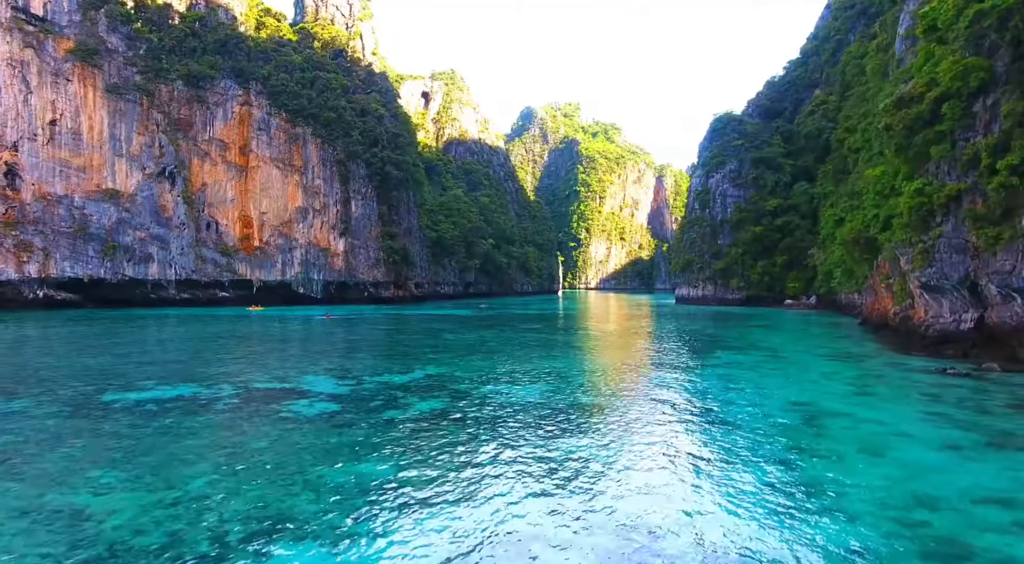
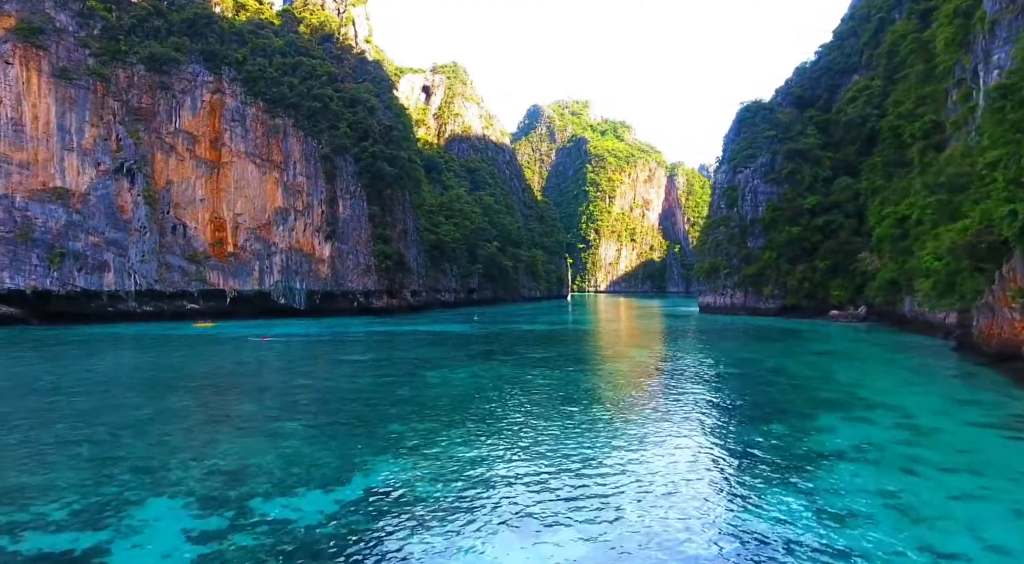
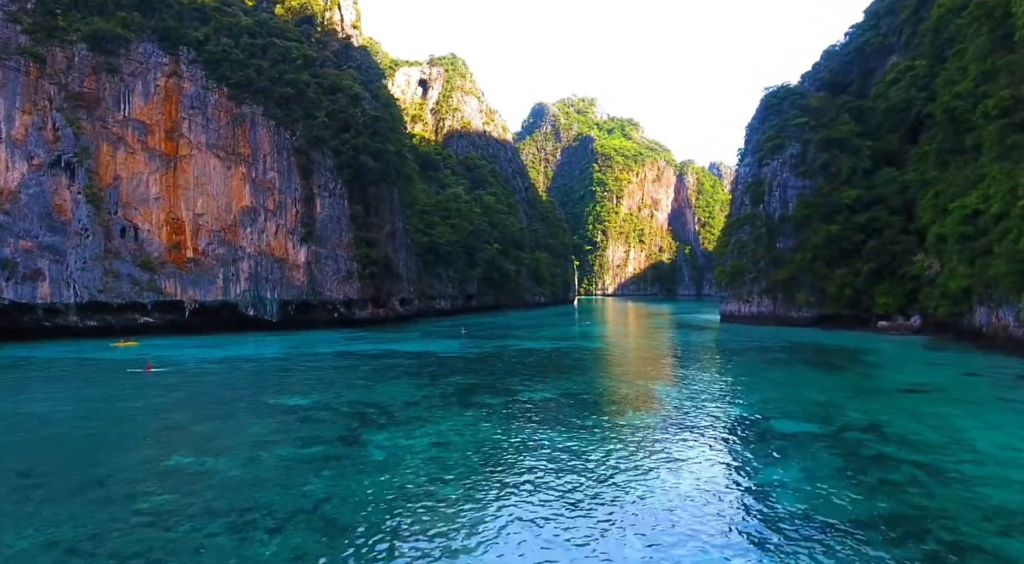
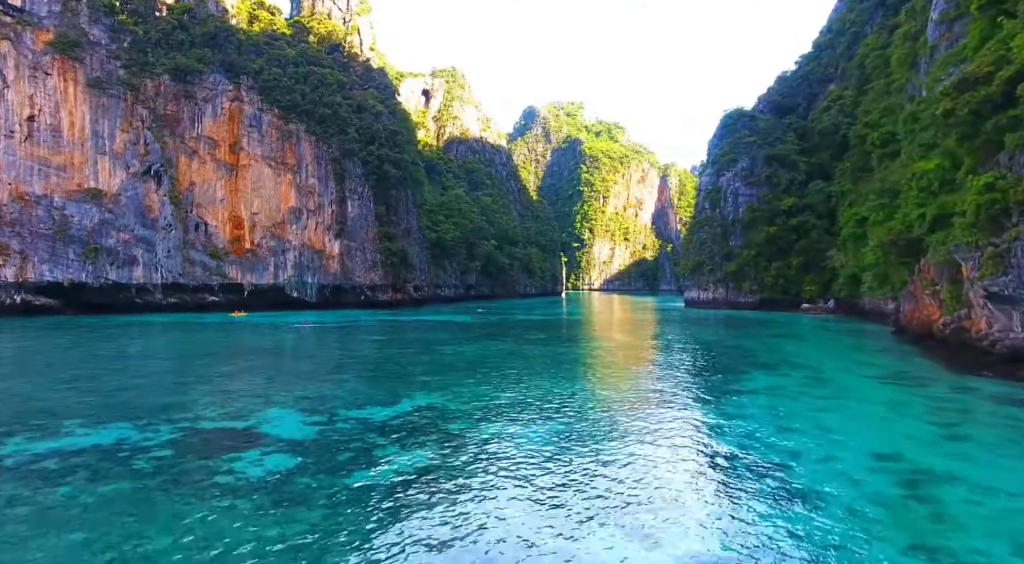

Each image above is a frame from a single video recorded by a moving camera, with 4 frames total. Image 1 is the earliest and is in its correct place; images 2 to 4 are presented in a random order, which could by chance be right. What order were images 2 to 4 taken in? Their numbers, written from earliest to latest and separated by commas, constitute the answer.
4, 2, 3
